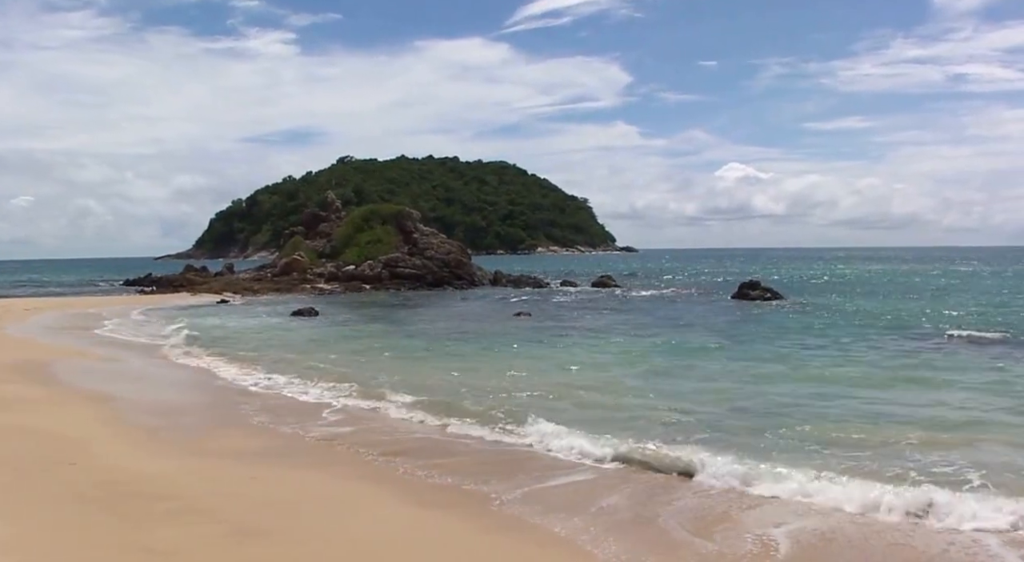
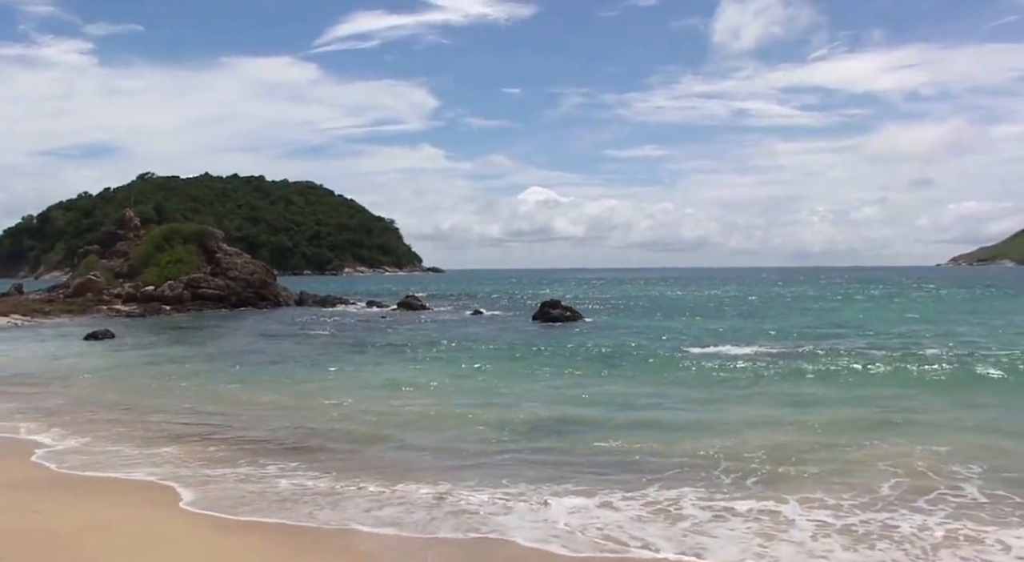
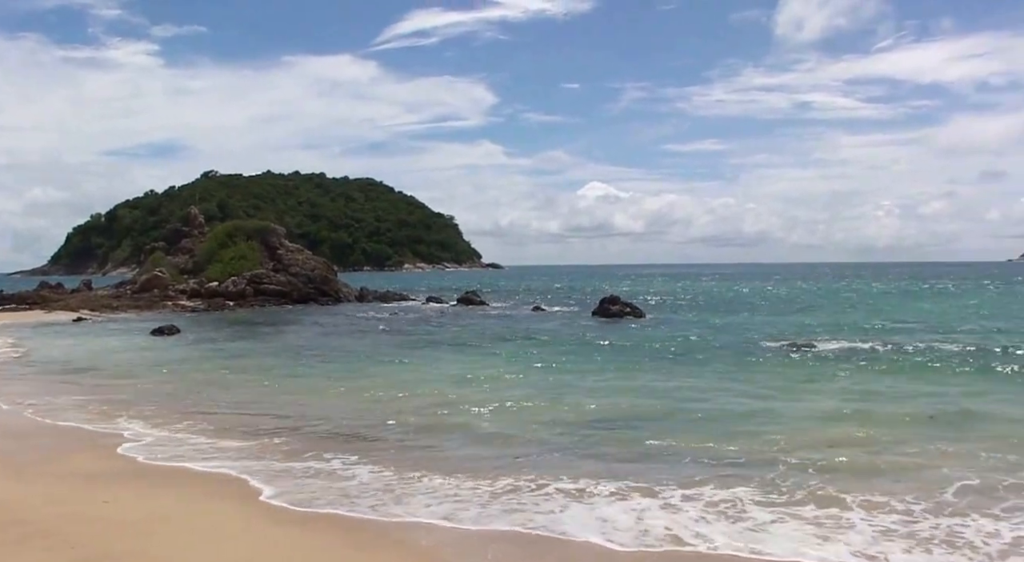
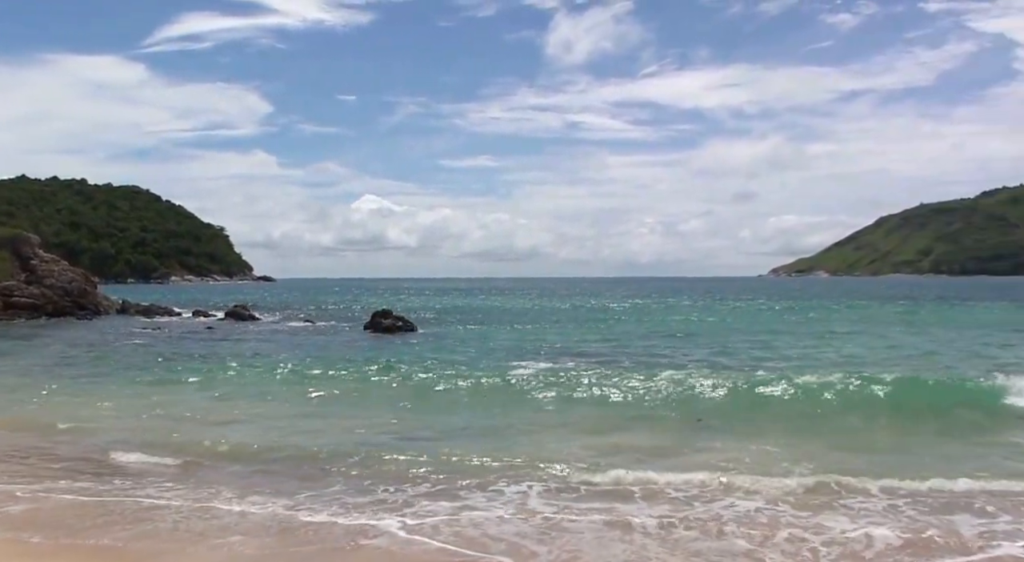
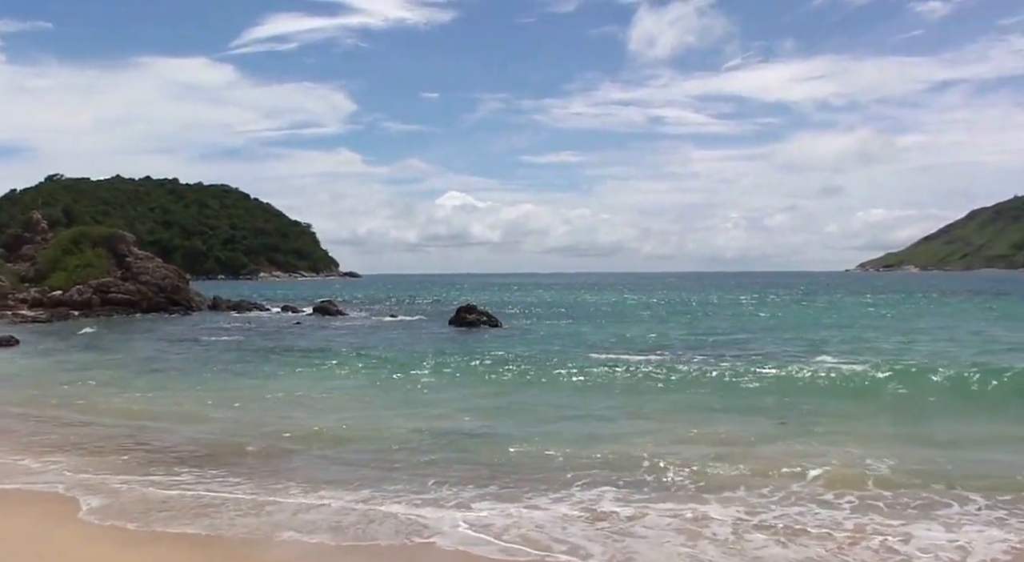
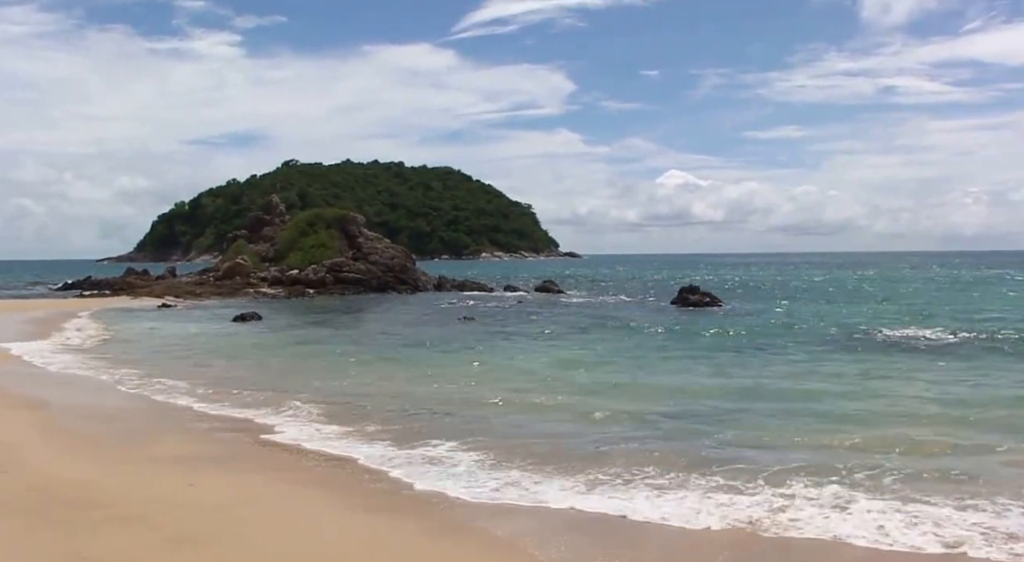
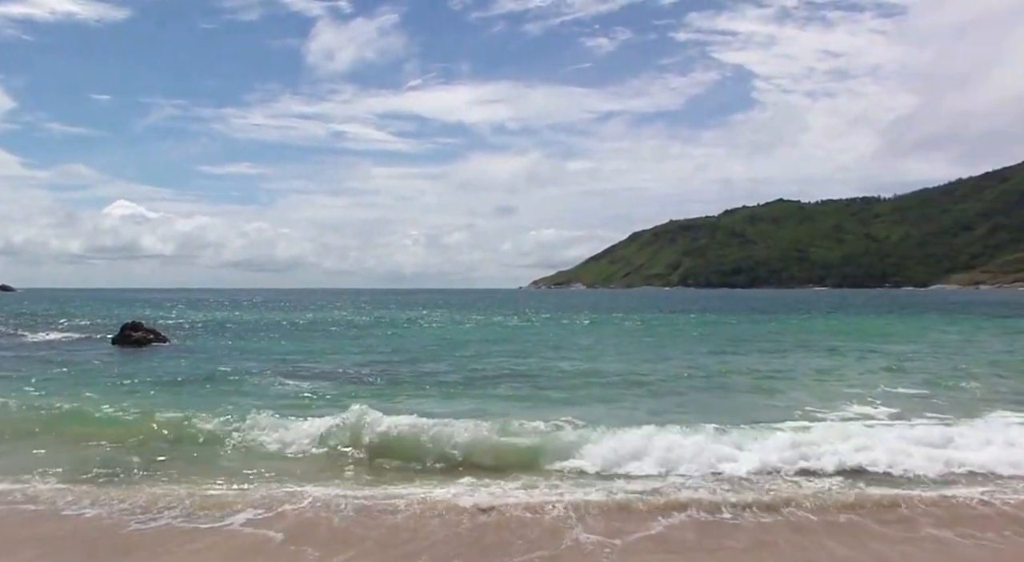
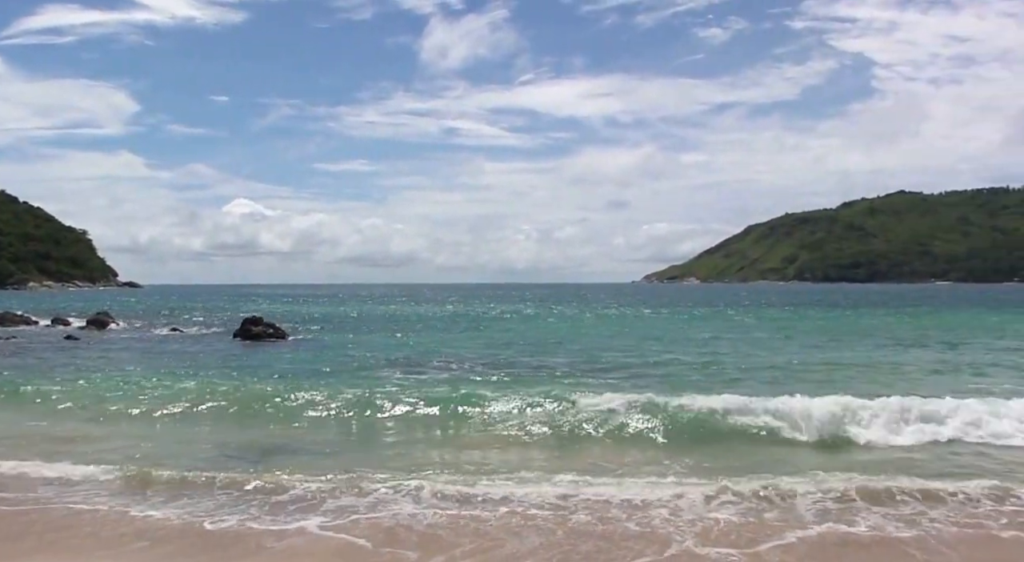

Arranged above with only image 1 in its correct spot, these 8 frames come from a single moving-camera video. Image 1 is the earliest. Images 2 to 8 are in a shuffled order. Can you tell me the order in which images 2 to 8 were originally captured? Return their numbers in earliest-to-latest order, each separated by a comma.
6, 3, 2, 5, 4, 8, 7
